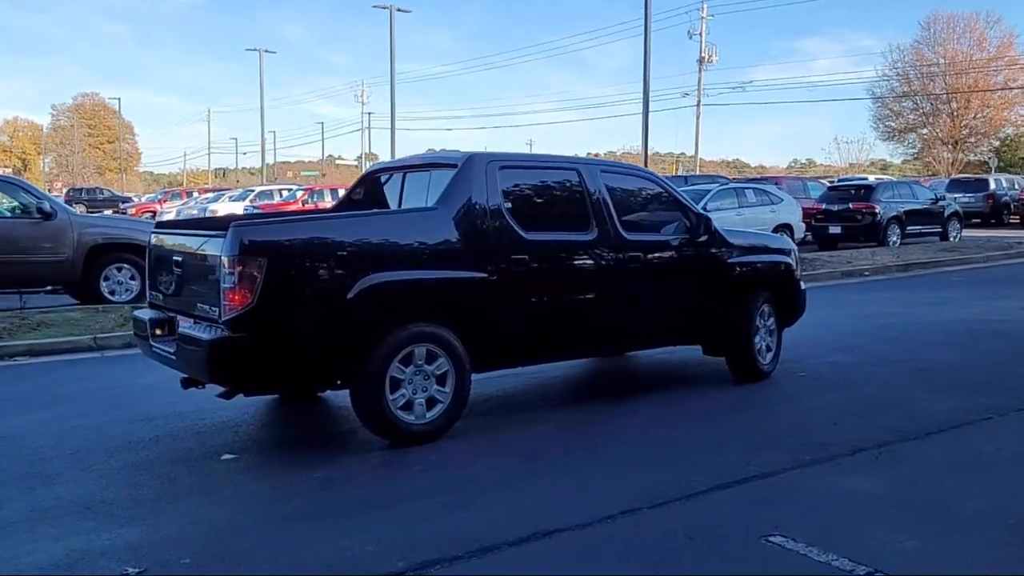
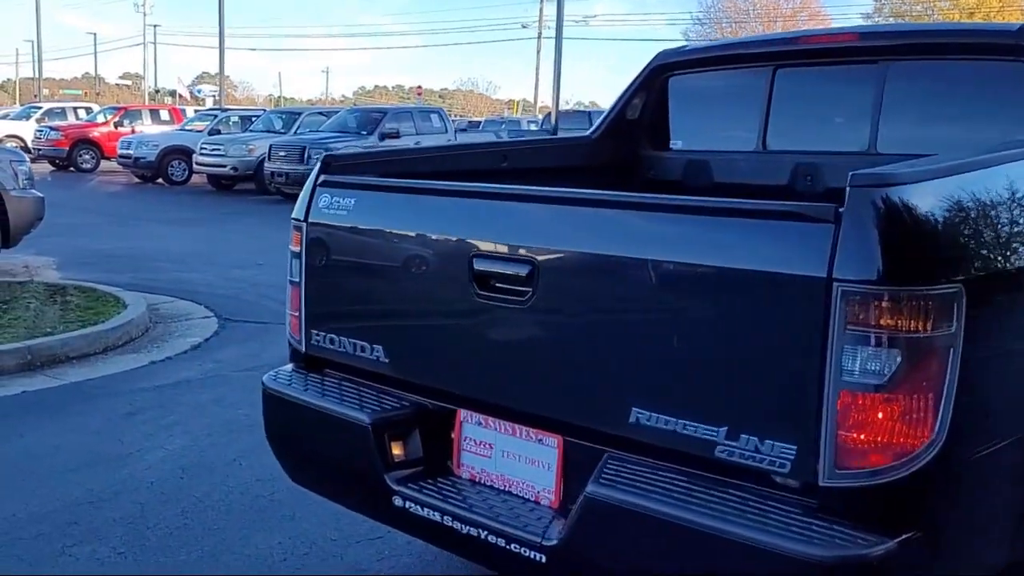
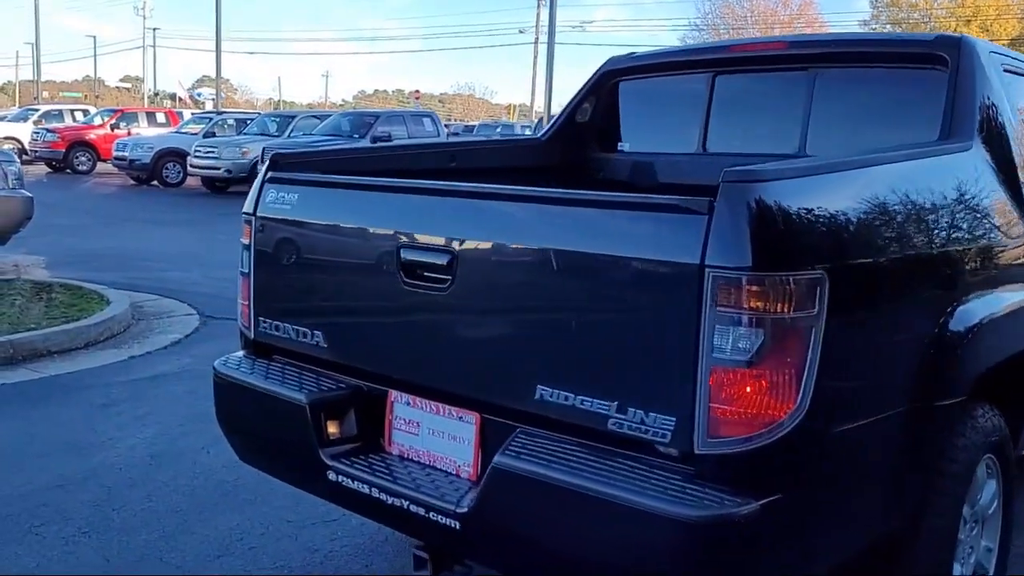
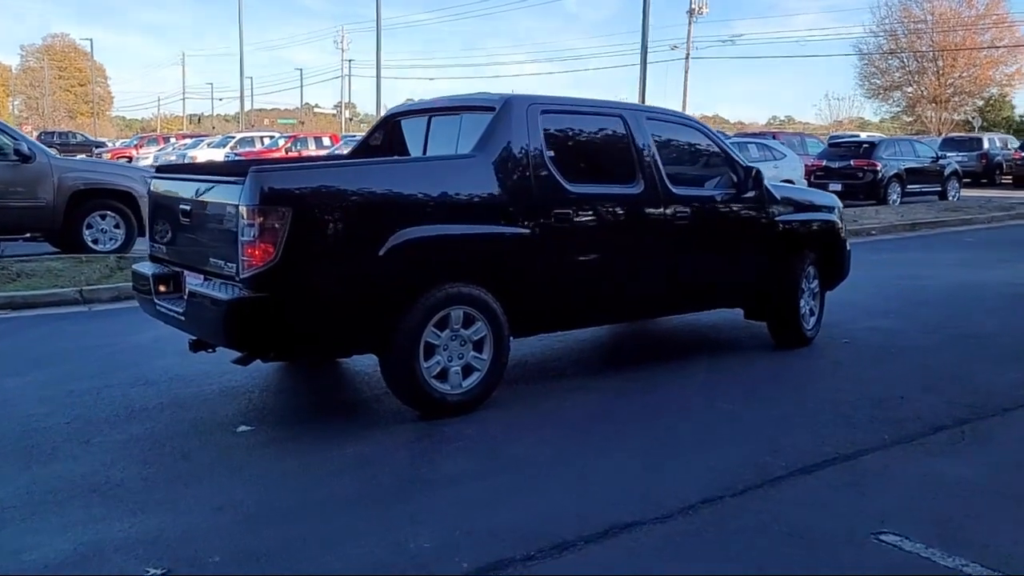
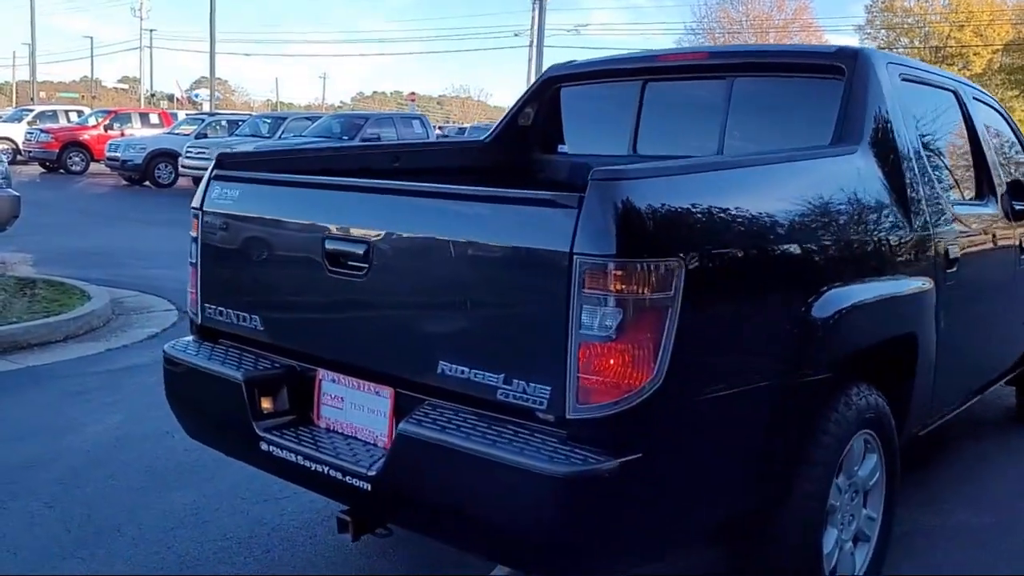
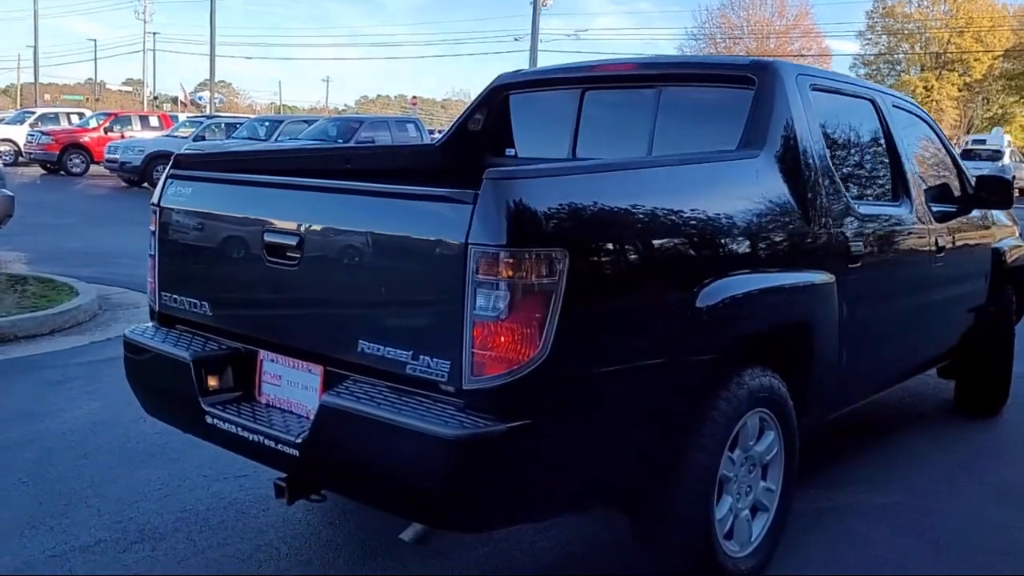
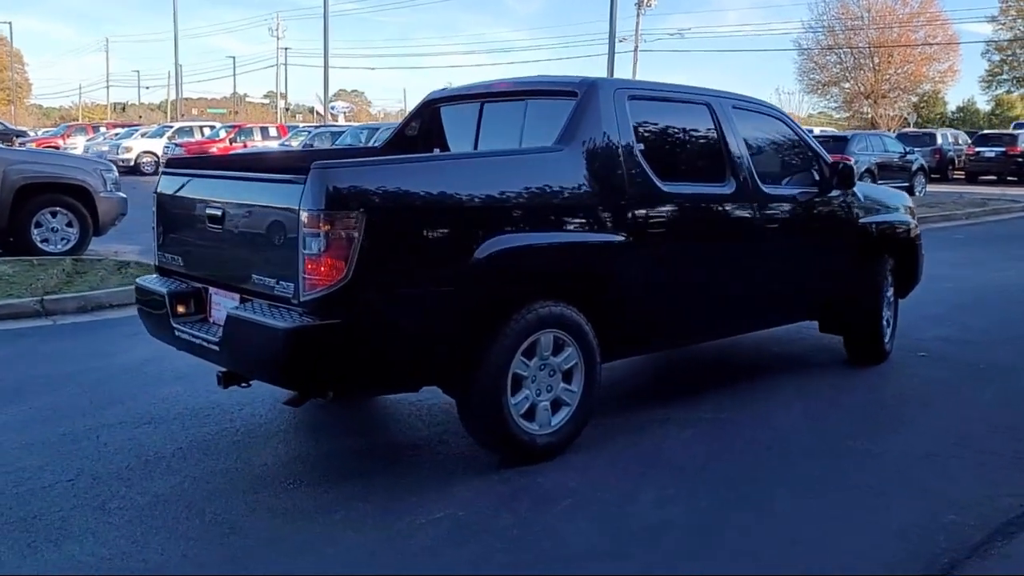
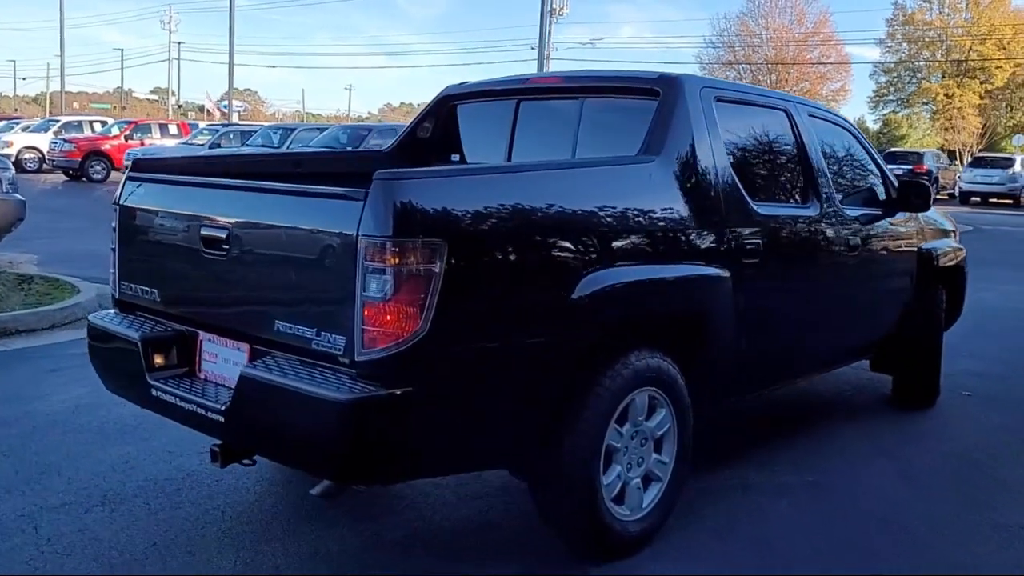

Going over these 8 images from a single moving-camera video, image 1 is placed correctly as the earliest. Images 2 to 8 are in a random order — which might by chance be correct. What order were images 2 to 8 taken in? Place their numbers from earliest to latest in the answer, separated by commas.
4, 7, 8, 6, 5, 3, 2
